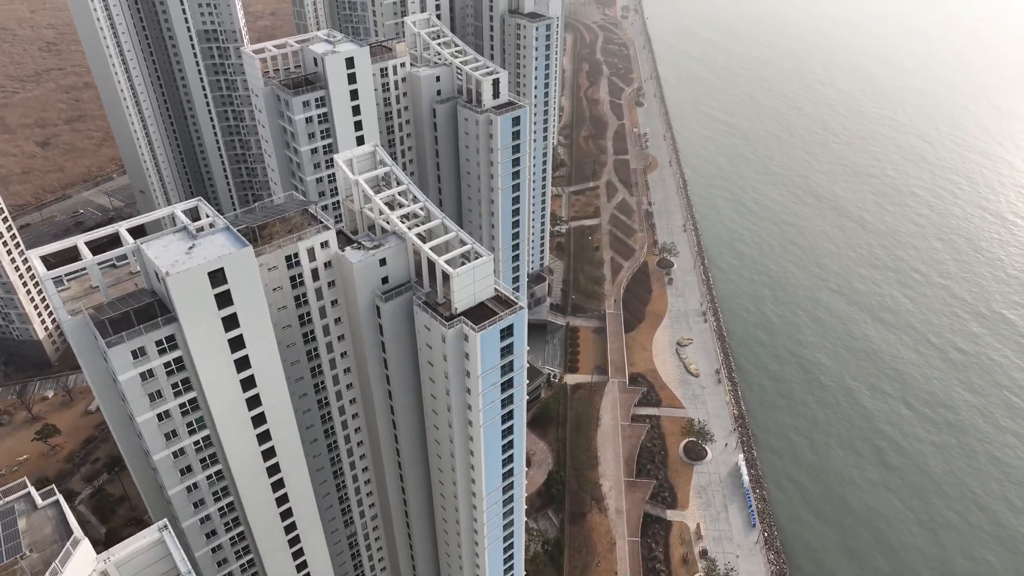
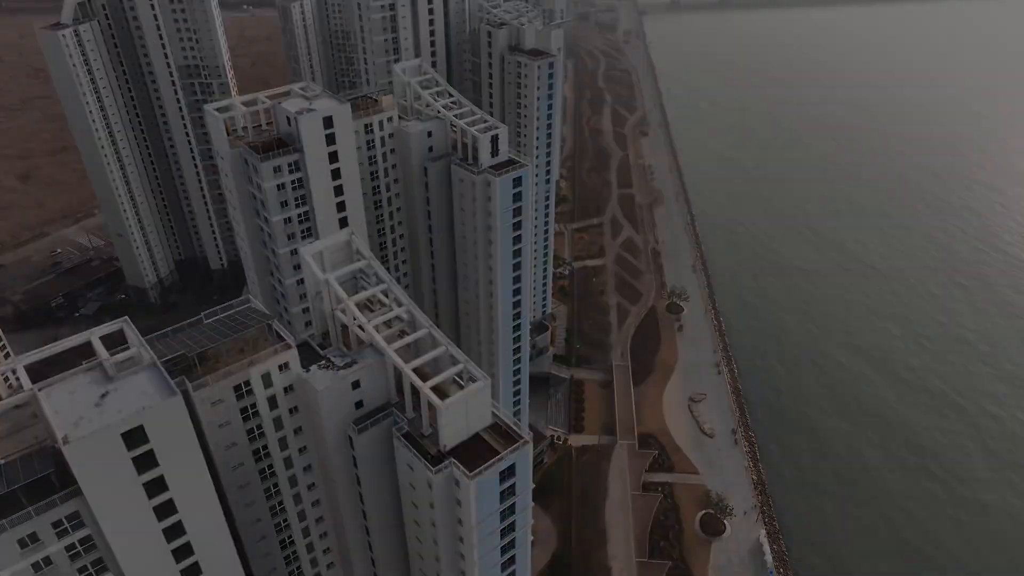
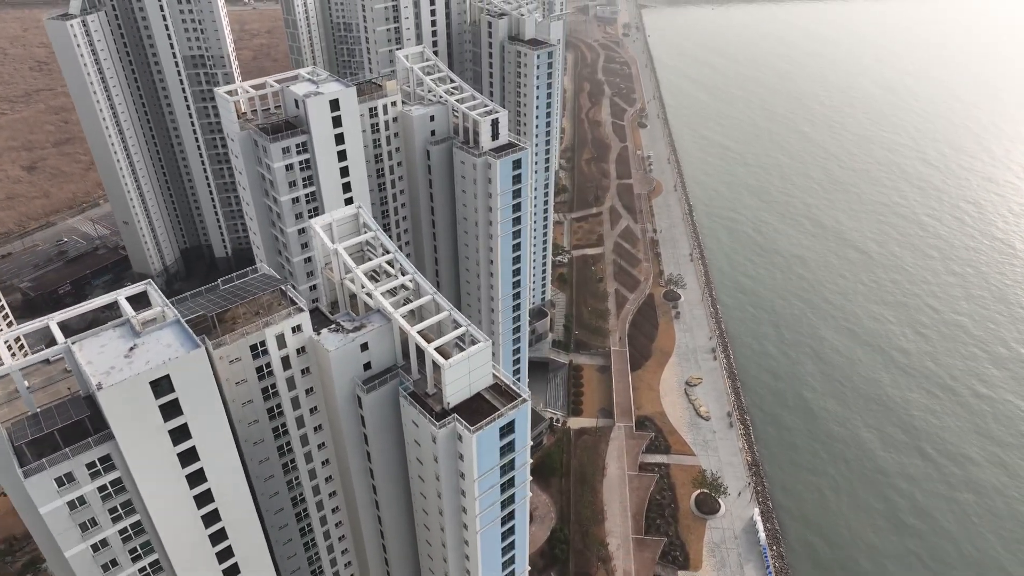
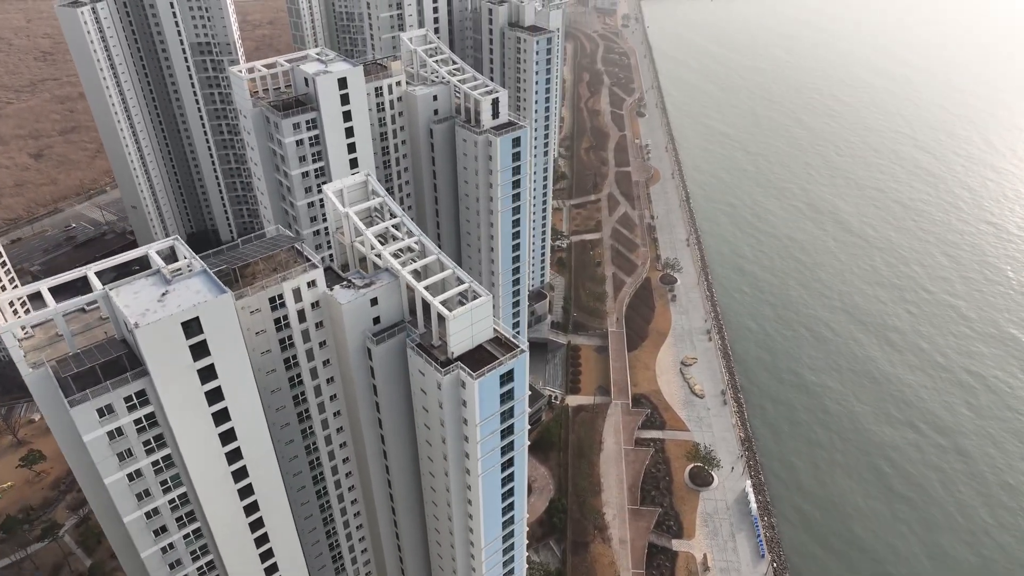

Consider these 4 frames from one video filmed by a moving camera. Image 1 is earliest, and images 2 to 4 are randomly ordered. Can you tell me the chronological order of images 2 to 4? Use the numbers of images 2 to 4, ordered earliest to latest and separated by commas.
4, 3, 2
